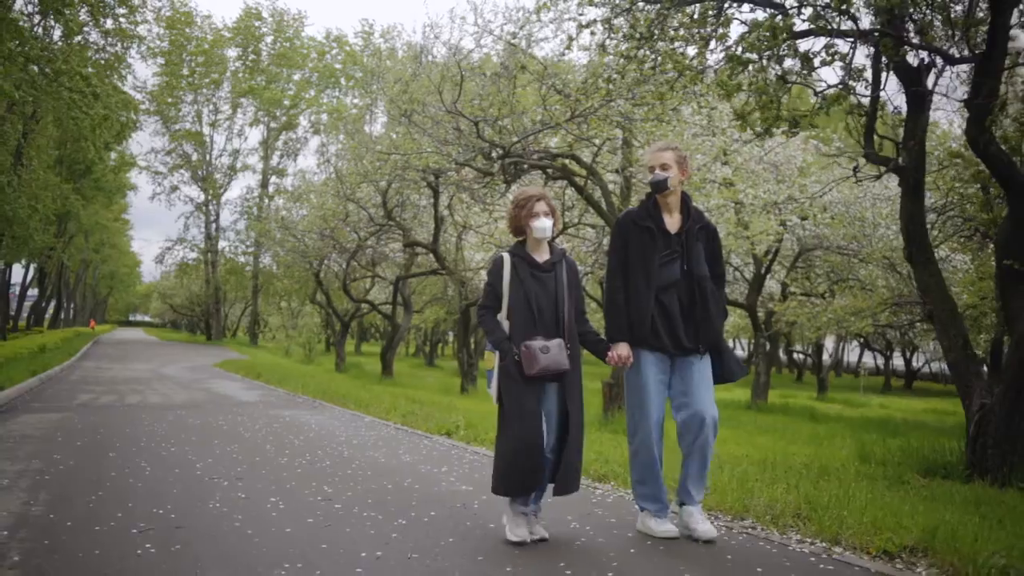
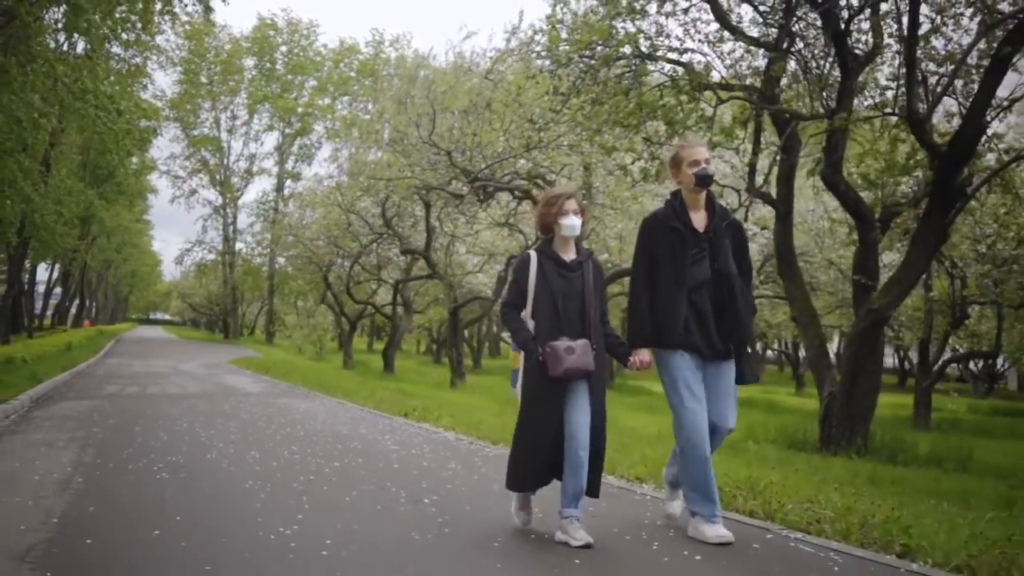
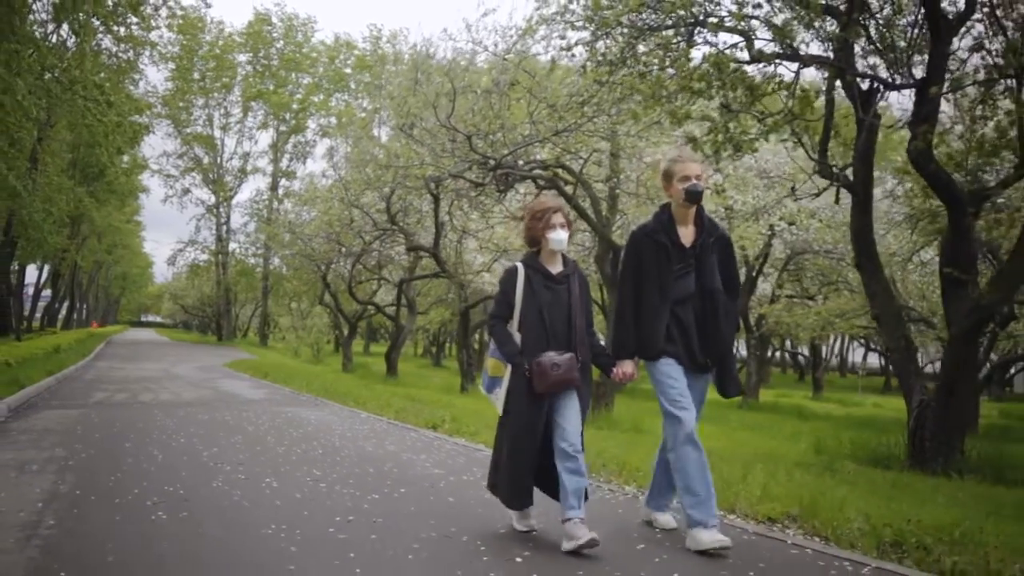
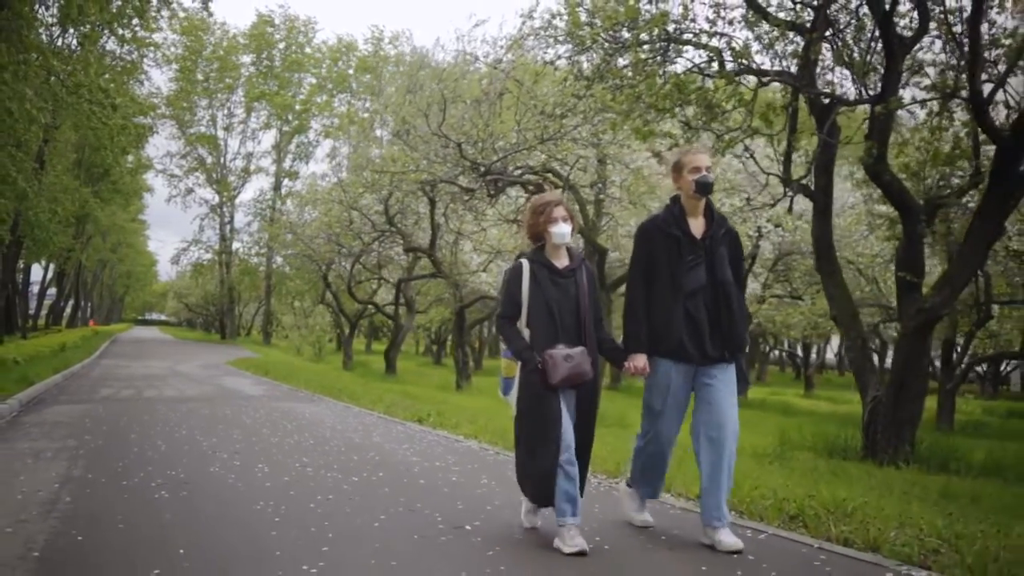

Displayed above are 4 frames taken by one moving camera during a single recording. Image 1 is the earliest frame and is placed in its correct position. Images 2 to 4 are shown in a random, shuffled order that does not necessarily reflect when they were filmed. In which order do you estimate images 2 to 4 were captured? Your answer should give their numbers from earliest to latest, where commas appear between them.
3, 4, 2
